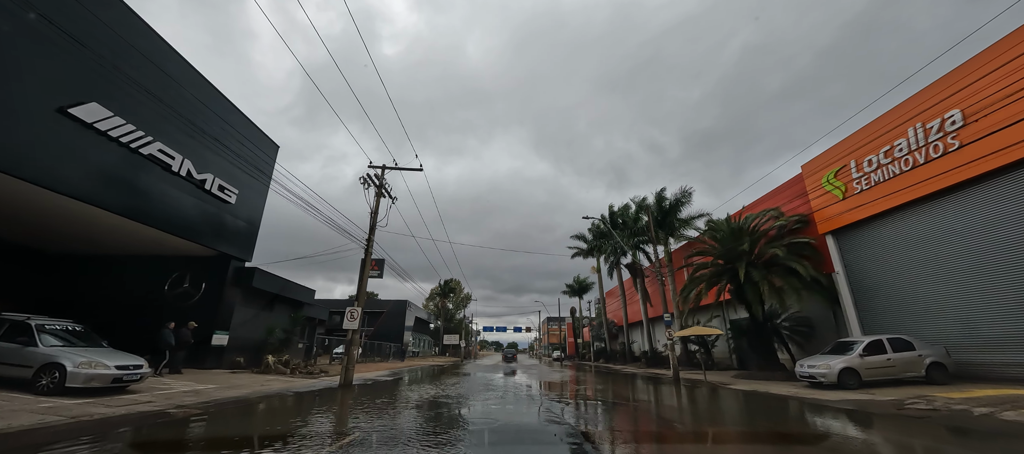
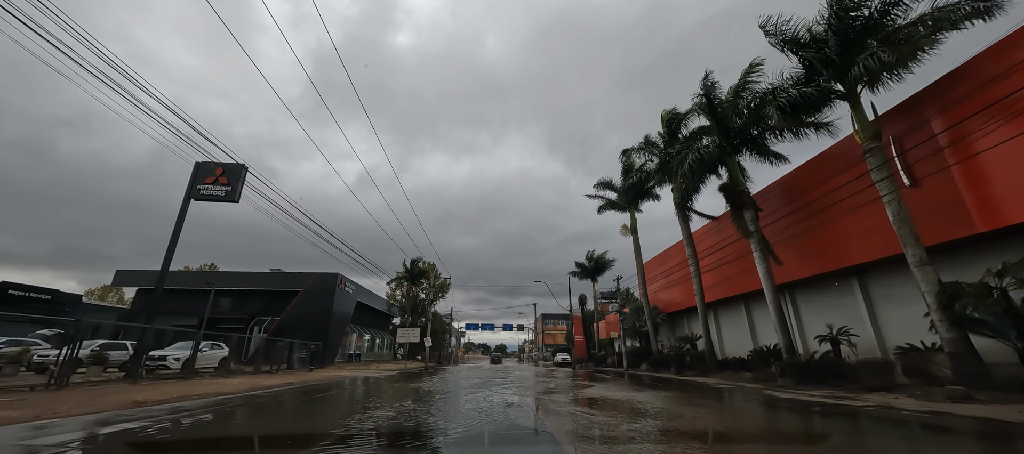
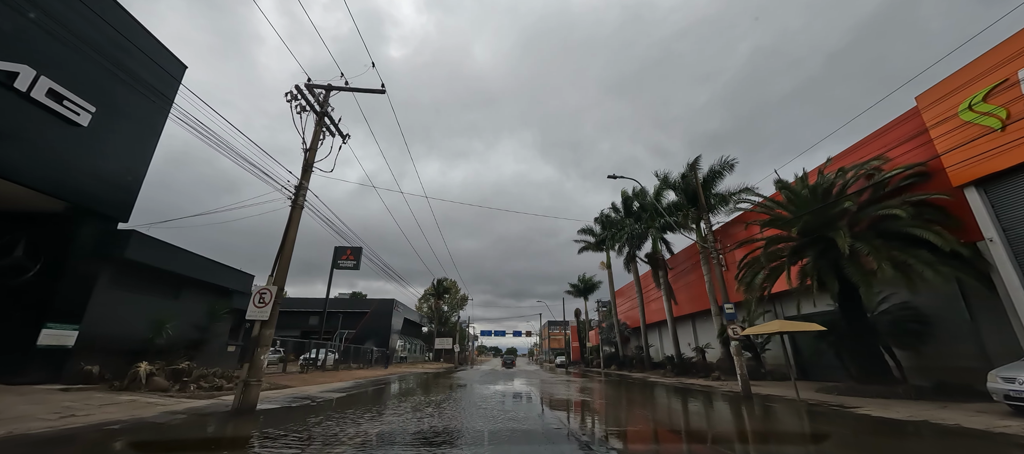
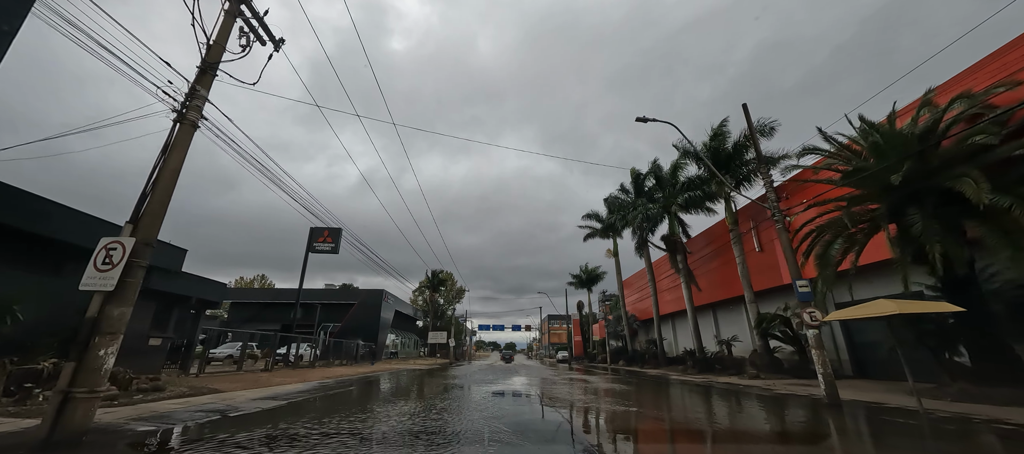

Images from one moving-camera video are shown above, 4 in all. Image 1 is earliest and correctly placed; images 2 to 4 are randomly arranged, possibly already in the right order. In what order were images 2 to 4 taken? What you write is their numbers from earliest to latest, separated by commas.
3, 4, 2
